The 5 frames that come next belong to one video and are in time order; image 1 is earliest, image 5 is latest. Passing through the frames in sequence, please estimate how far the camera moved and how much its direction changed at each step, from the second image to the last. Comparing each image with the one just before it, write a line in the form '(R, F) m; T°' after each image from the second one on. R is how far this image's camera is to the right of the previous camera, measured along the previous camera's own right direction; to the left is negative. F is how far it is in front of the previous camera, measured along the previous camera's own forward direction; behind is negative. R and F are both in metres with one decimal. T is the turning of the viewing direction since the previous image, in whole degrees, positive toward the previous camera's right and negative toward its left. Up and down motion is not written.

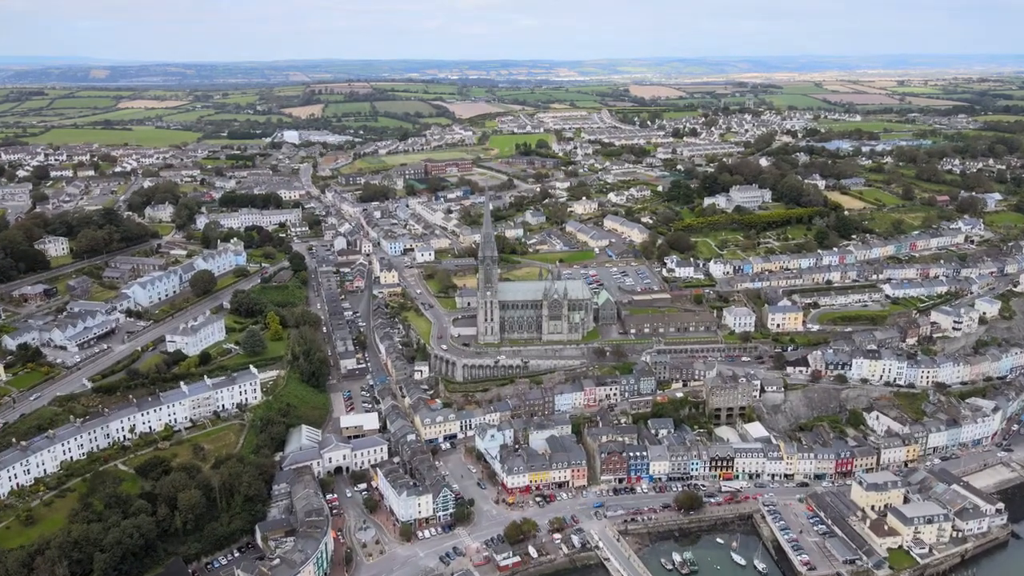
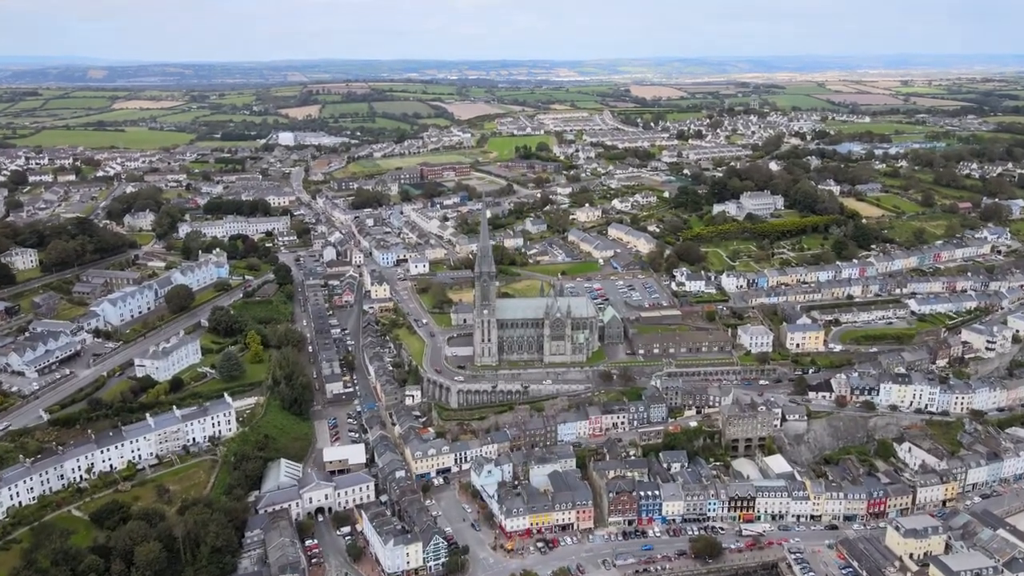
(+0.1, +5.9) m; 0°
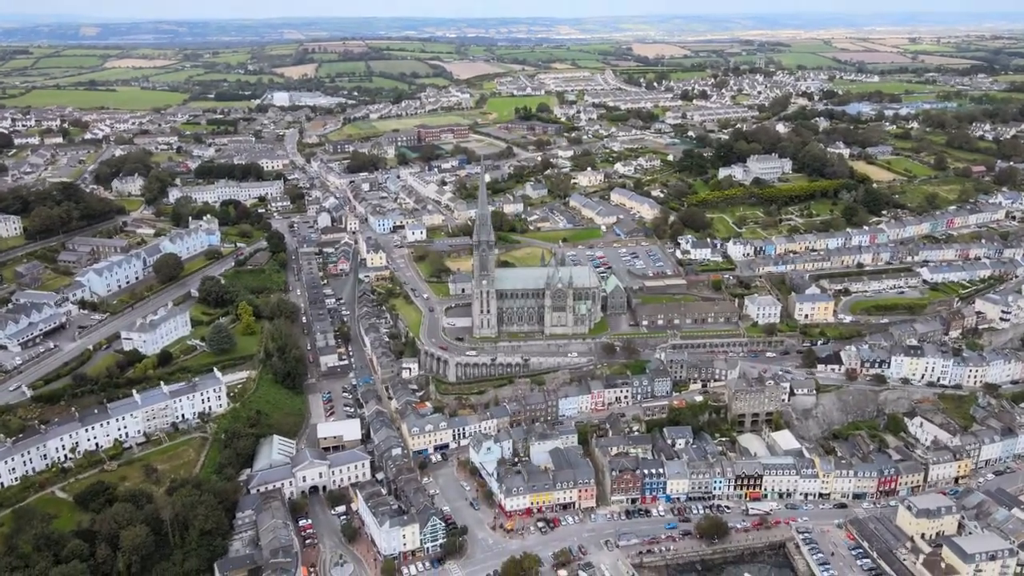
(0.0, +2.6) m; 0°
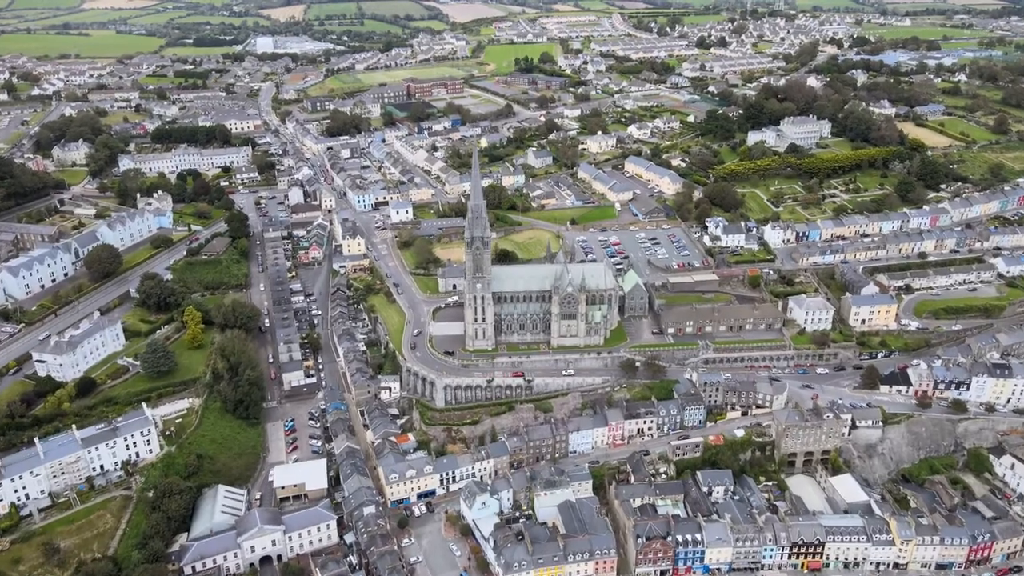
(0.0, +12.5) m; 0°
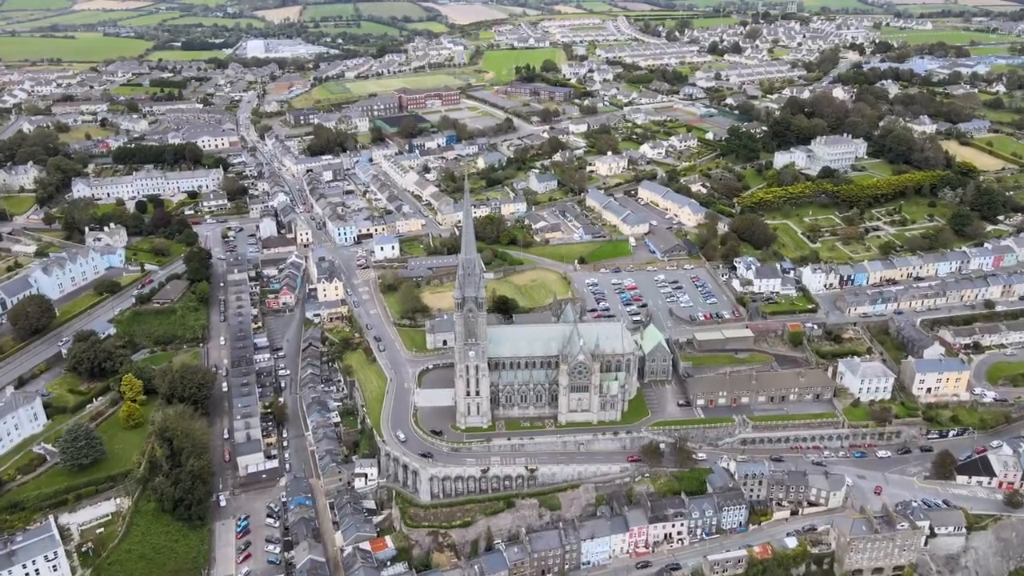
(+0.1, +9.8) m; 0°
